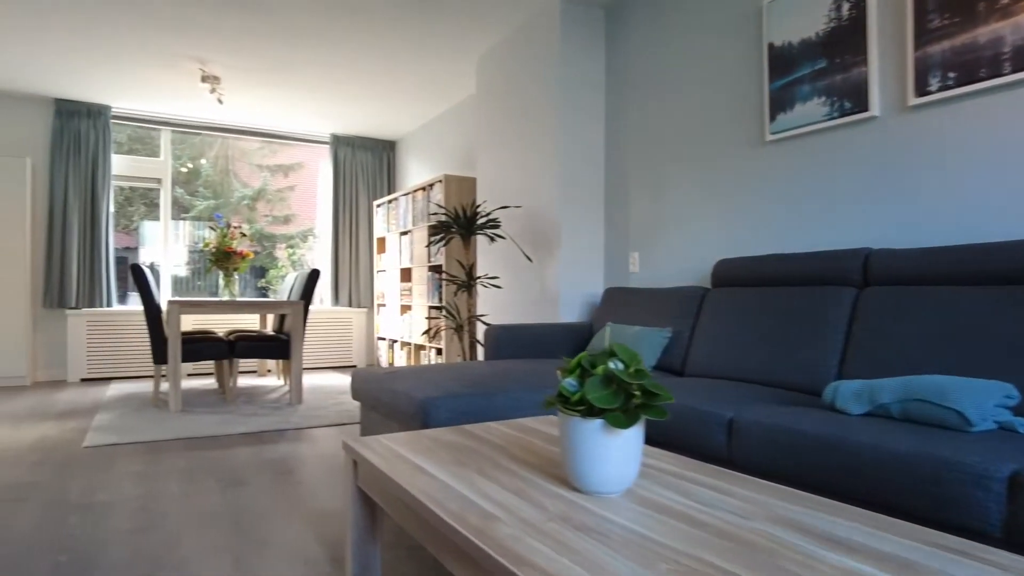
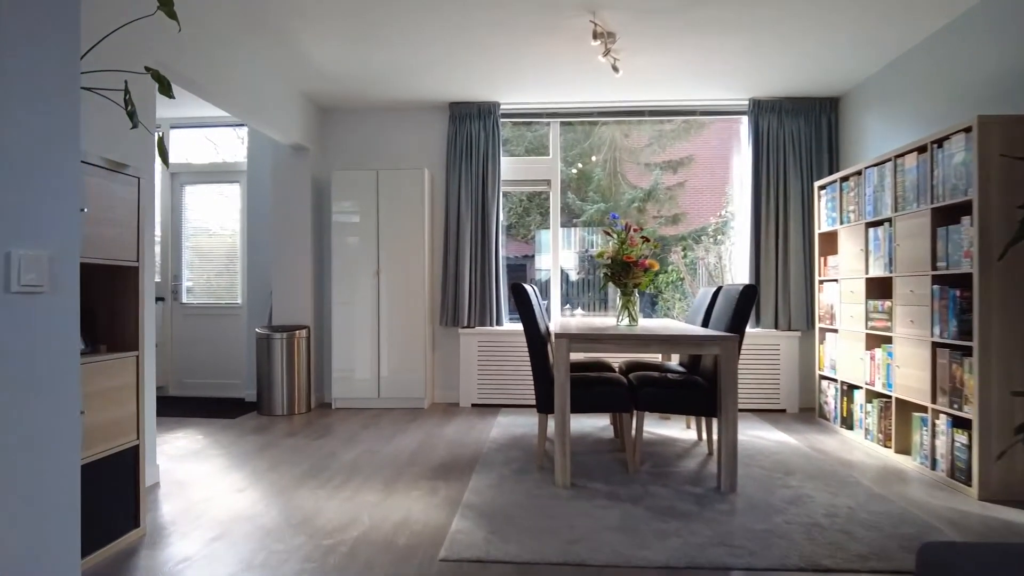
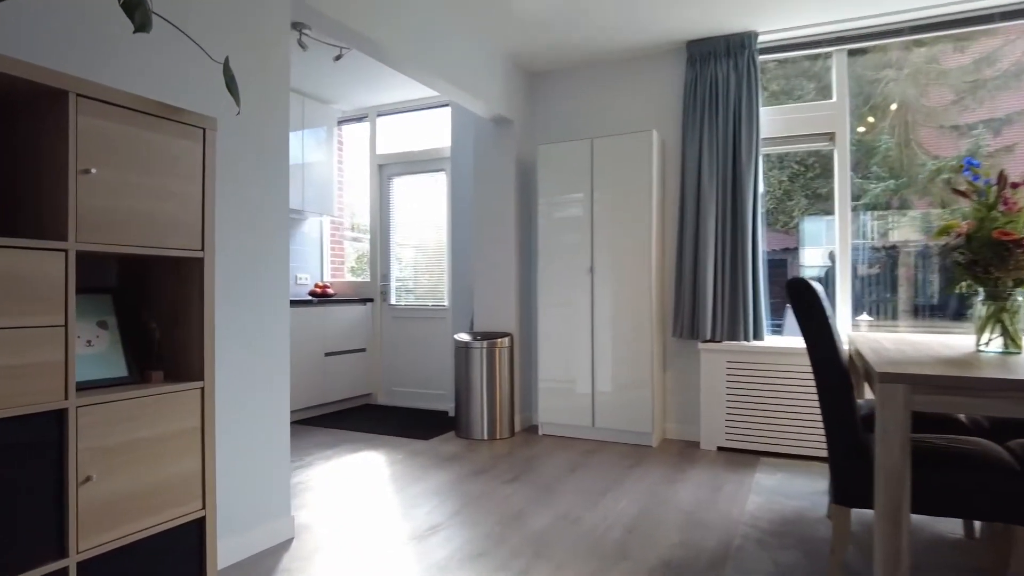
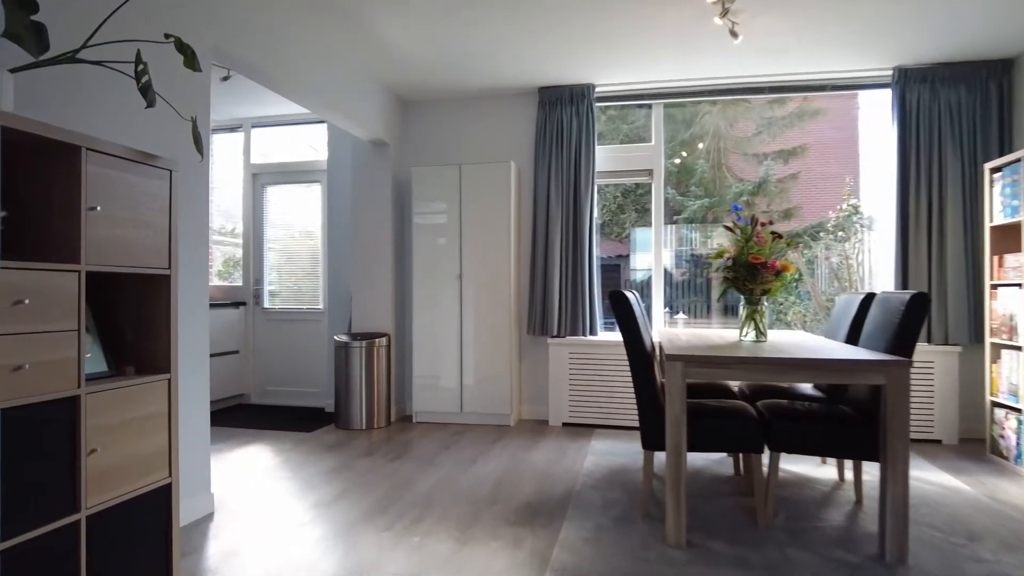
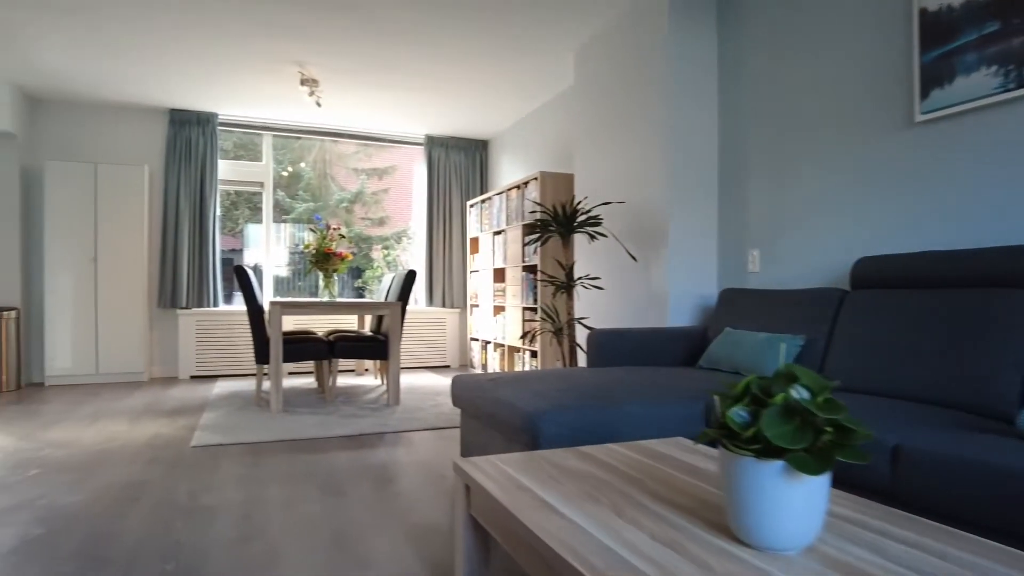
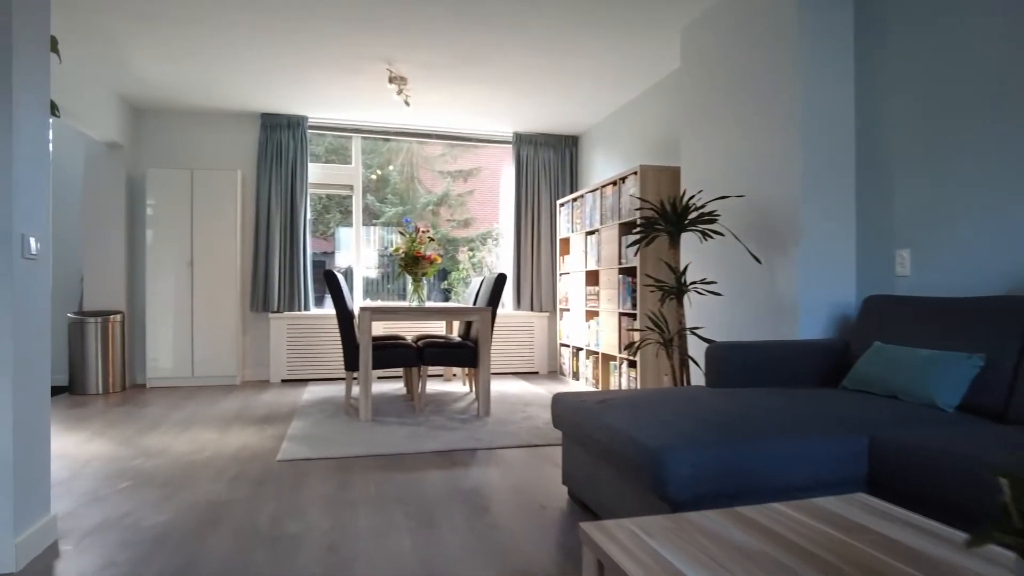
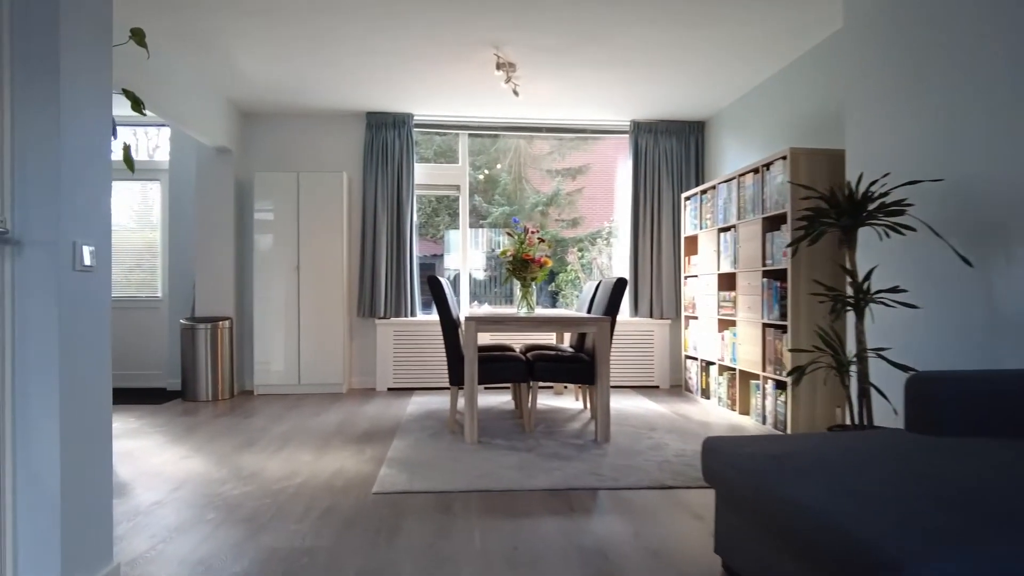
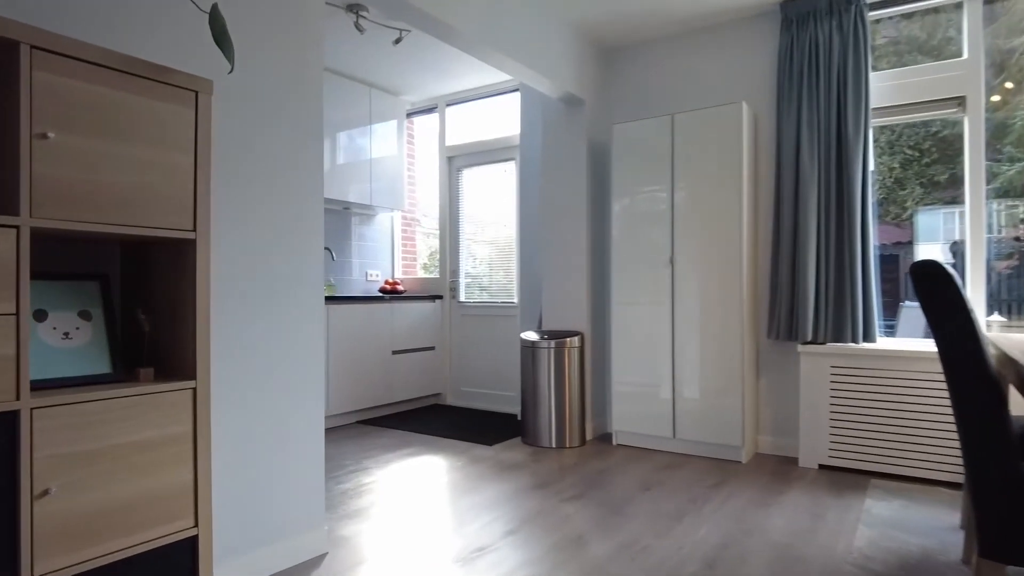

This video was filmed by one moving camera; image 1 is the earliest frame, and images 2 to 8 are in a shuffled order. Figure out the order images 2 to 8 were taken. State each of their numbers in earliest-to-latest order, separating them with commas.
5, 6, 7, 2, 4, 3, 8
